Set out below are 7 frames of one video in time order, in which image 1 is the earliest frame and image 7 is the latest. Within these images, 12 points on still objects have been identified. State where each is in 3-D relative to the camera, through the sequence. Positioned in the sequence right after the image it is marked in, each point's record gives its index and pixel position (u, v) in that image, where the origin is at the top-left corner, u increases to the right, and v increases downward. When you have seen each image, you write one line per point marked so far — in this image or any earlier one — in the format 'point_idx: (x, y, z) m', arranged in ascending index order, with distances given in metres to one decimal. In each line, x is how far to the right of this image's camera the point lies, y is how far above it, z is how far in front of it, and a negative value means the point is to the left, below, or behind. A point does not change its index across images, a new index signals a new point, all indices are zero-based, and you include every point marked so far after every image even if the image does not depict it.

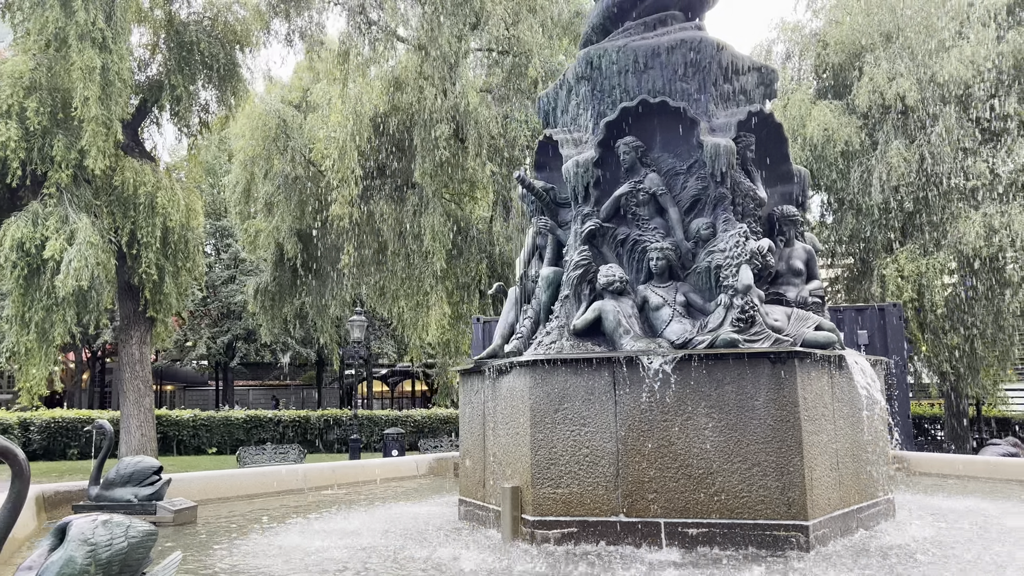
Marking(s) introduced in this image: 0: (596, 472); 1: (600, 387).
0: (+0.6, -1.3, +6.0) m
1: (+0.6, -0.7, +6.1) m
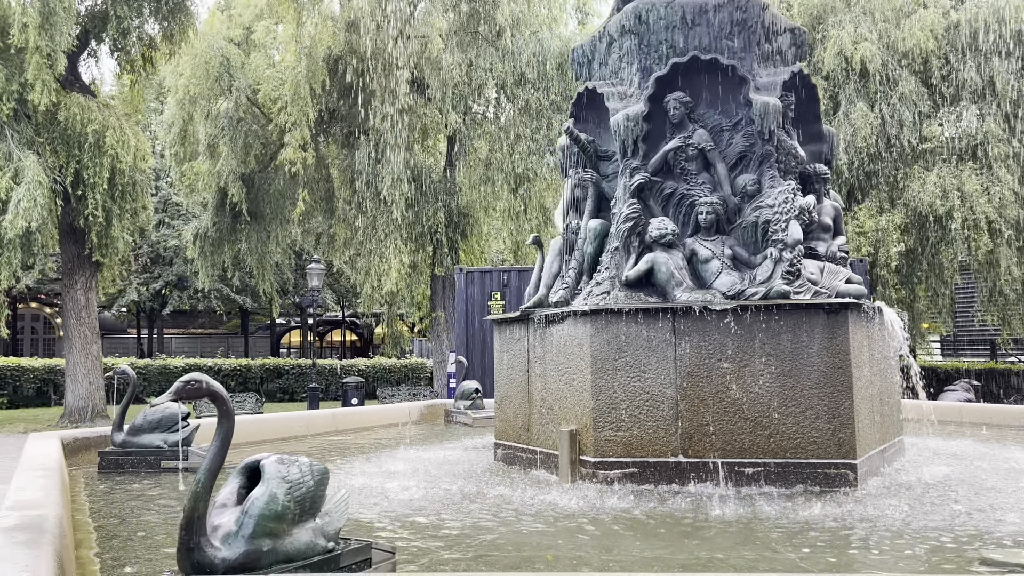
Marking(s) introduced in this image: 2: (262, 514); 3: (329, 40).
0: (+1.1, -1.0, +6.3) m
1: (+1.1, -0.4, +6.3) m
2: (-1.0, -0.9, +3.3) m
3: (-4.3, +5.8, +19.3) m
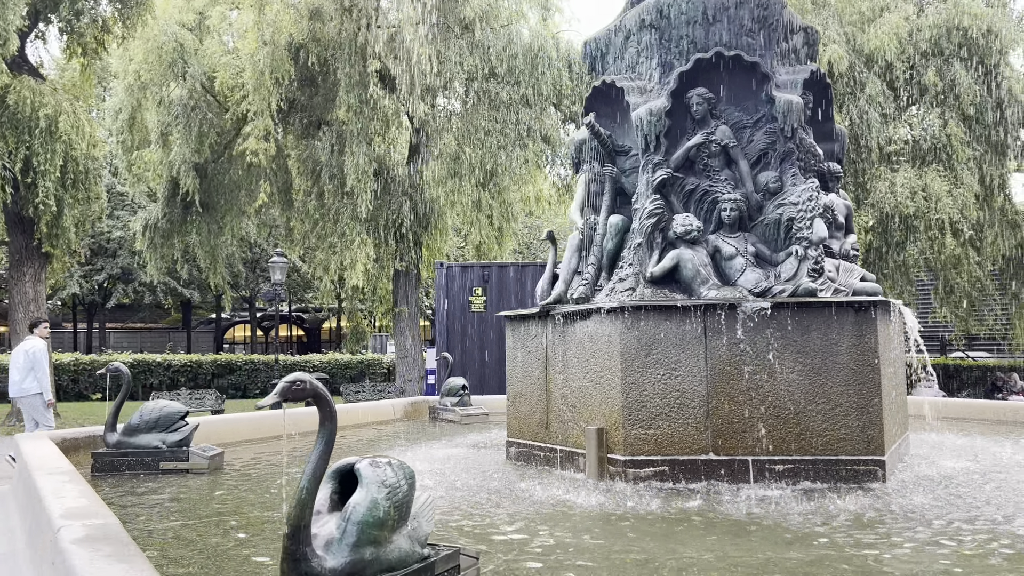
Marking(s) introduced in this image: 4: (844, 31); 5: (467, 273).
0: (+1.3, -1.0, +6.3) m
1: (+1.4, -0.3, +6.3) m
2: (-0.6, -0.9, +3.1) m
3: (-4.9, +6.0, +18.8) m
4: (+7.2, +5.5, +17.9) m
5: (-0.7, +0.3, +14.8) m
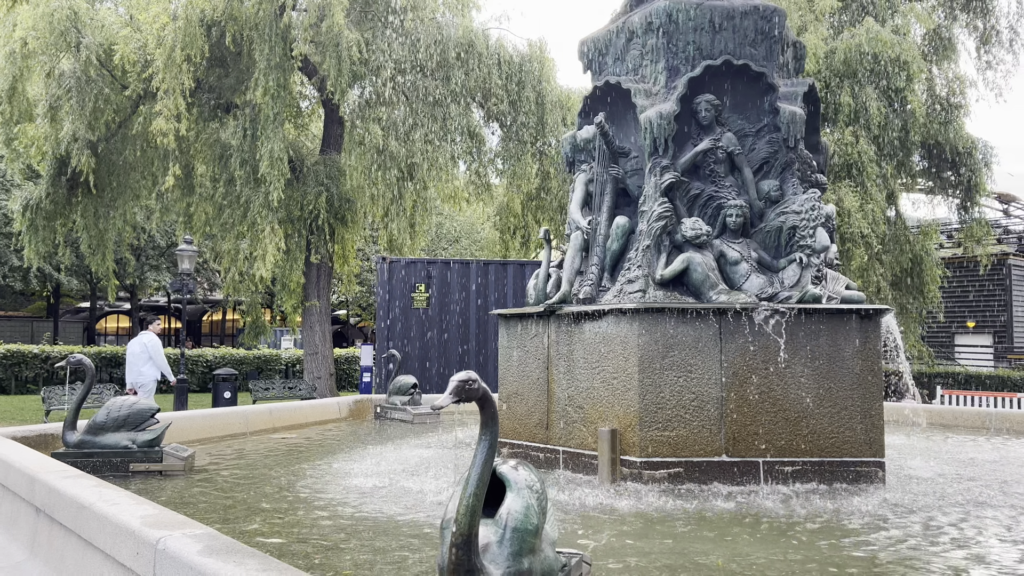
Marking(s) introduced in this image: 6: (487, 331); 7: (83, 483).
0: (+1.4, -1.0, +6.3) m
1: (+1.5, -0.4, +6.4) m
2: (0.0, -0.9, +3.0) m
3: (-6.3, +6.2, +17.9) m
4: (+5.8, +5.4, +18.7) m
5: (-1.8, +0.3, +14.5) m
6: (-0.4, -0.7, +14.9) m
7: (-2.2, -1.0, +4.3) m
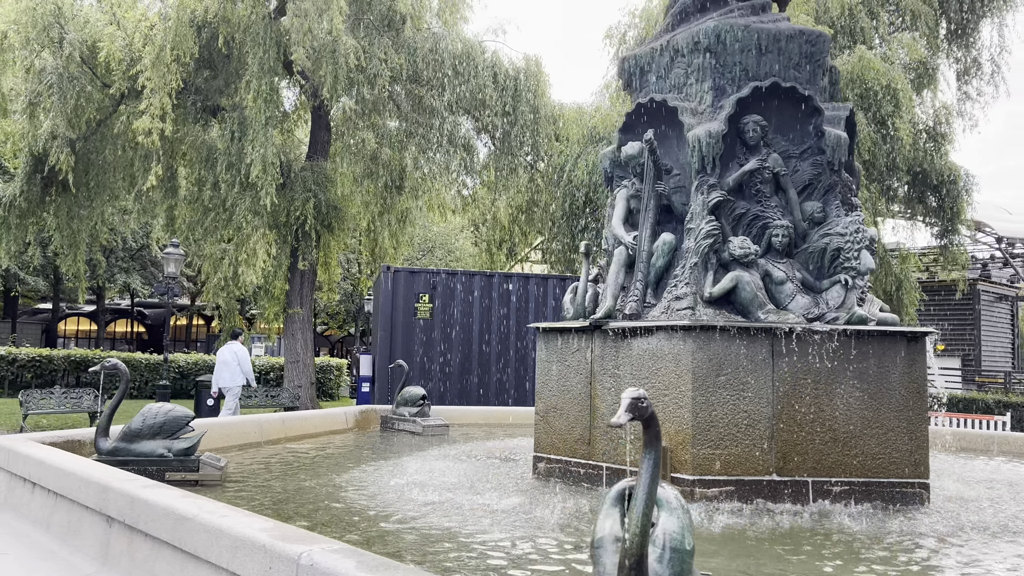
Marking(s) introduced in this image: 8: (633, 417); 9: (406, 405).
0: (+1.8, -1.1, +6.3) m
1: (+1.9, -0.5, +6.4) m
2: (+0.6, -0.9, +2.9) m
3: (-6.2, +6.1, +17.7) m
4: (+5.8, +5.0, +19.0) m
5: (-1.7, +0.2, +14.4) m
6: (-0.4, -1.0, +14.8) m
7: (-1.7, -1.0, +4.1) m
8: (+0.4, -0.4, +2.8) m
9: (-1.5, -1.7, +11.7) m
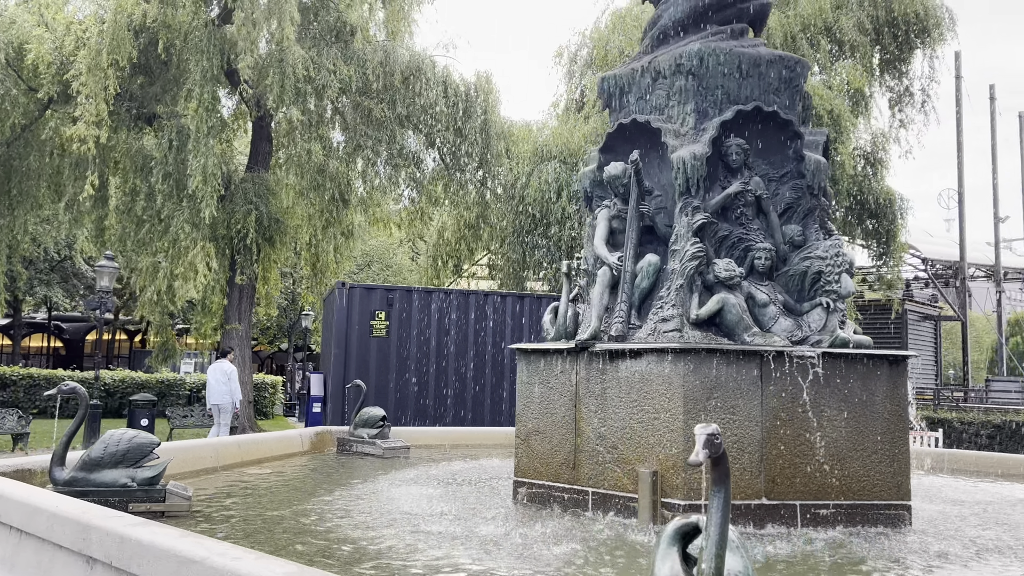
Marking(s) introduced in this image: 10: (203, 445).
0: (+1.8, -1.3, +6.3) m
1: (+1.8, -0.7, +6.4) m
2: (+0.8, -1.0, +2.8) m
3: (-7.2, +5.7, +17.1) m
4: (+4.7, +4.5, +19.4) m
5: (-2.5, -0.1, +14.1) m
6: (-1.2, -1.3, +14.5) m
7: (-1.6, -1.1, +3.8) m
8: (+0.6, -0.5, +2.7) m
9: (-2.0, -1.9, +11.4) m
10: (-3.4, -1.7, +9.1) m
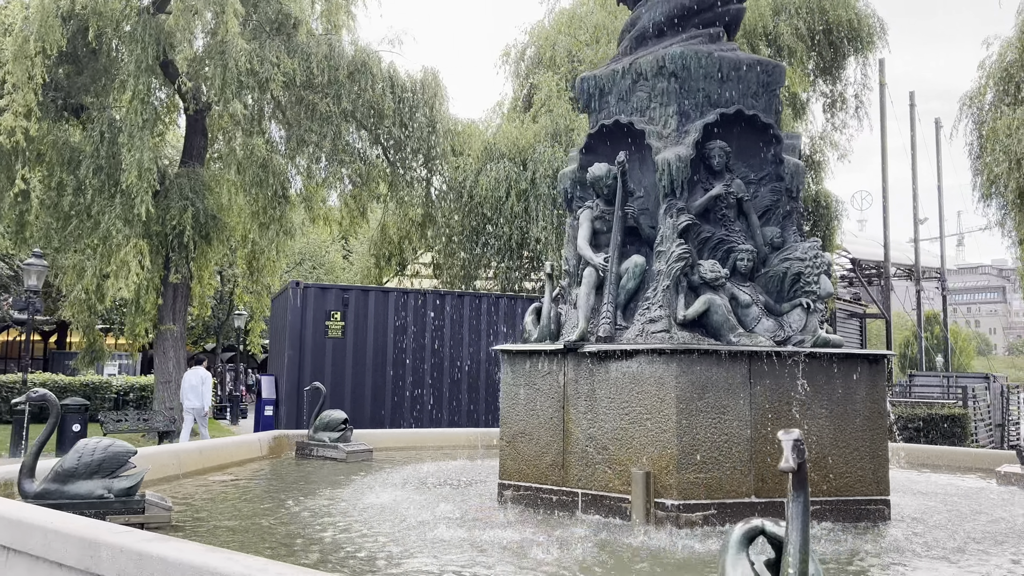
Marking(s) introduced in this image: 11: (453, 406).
0: (+1.7, -1.3, +6.4) m
1: (+1.8, -0.7, +6.5) m
2: (+1.1, -1.0, +2.8) m
3: (-8.1, +5.8, +16.3) m
4: (+3.5, +4.5, +19.6) m
5: (-3.2, -0.1, +13.8) m
6: (-1.9, -1.3, +14.4) m
7: (-1.4, -1.1, +3.6) m
8: (+0.9, -0.5, +2.7) m
9: (-2.5, -1.9, +11.1) m
10: (-3.7, -1.7, +8.7) m
11: (-1.1, -2.1, +14.7) m
